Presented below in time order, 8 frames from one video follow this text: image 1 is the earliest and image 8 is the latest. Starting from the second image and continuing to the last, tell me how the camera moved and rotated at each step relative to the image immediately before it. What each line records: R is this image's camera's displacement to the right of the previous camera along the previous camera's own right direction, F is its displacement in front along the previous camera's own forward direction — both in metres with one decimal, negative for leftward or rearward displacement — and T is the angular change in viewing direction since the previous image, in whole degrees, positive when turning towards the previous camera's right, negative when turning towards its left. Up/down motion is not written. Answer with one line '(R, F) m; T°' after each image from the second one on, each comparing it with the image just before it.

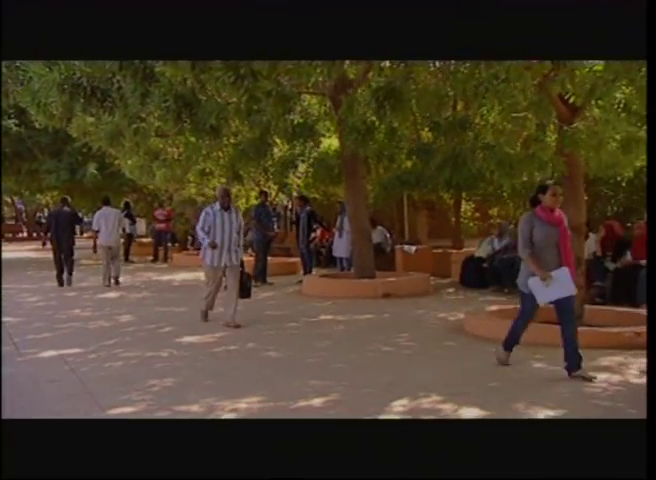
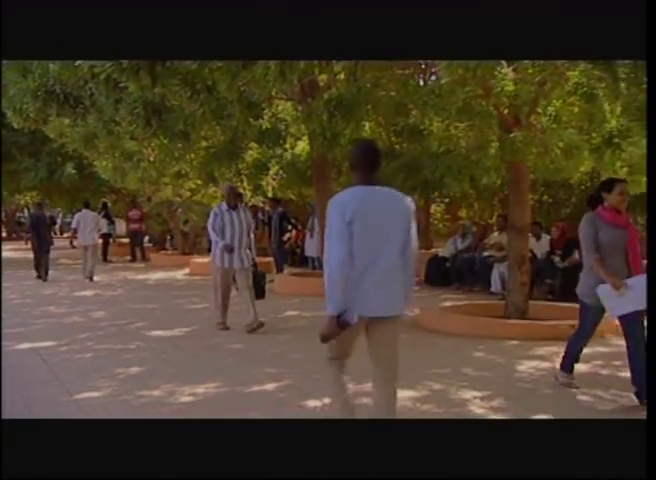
(+0.8, 0.0) m; -5°
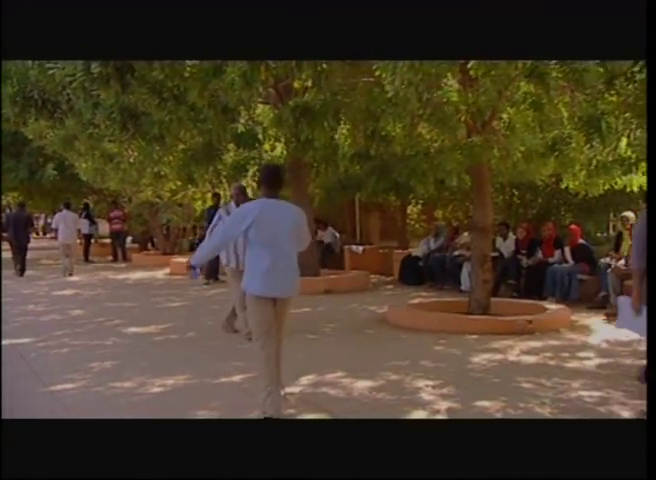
(+0.1, -0.1) m; +1°
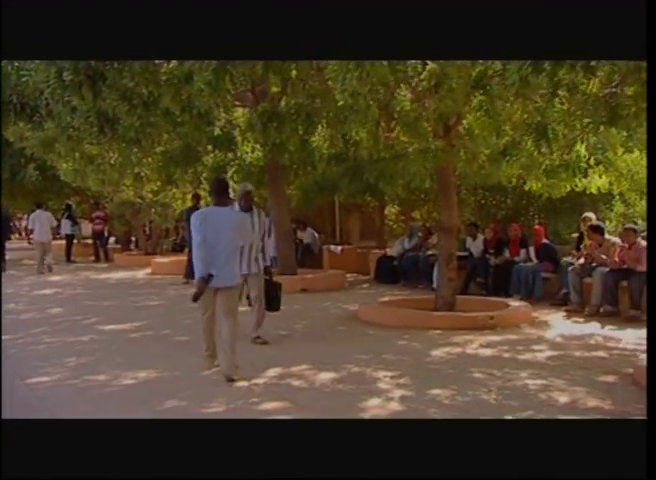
(+0.1, -0.1) m; +1°
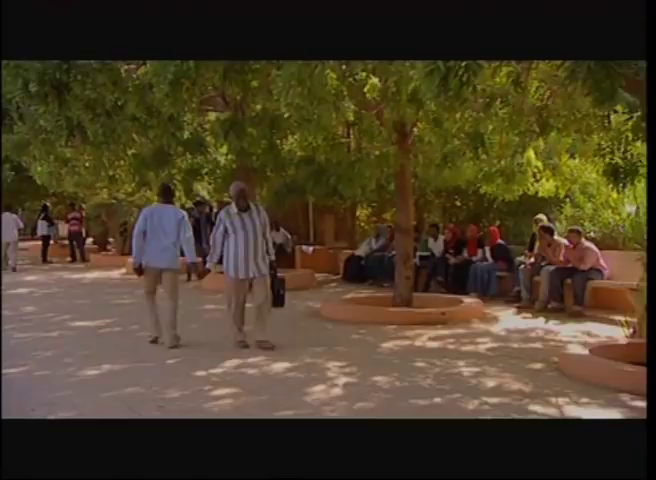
(+0.2, -0.2) m; +2°
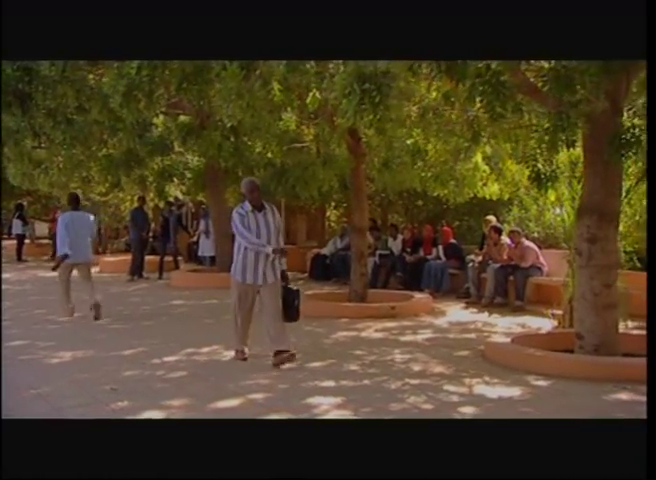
(+0.2, -0.2) m; +2°
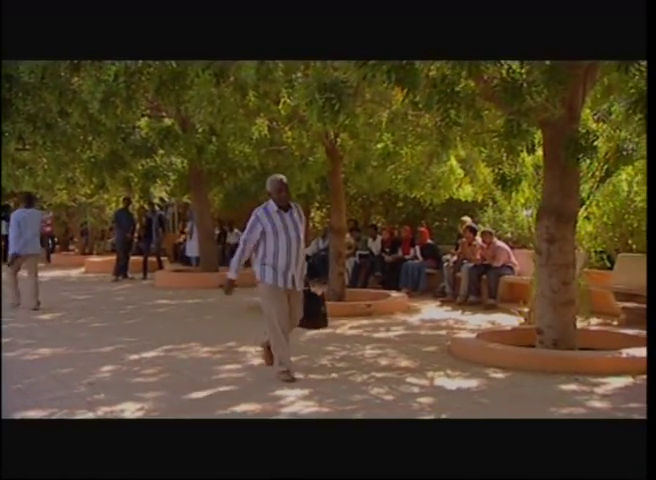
(+0.1, -0.1) m; +1°
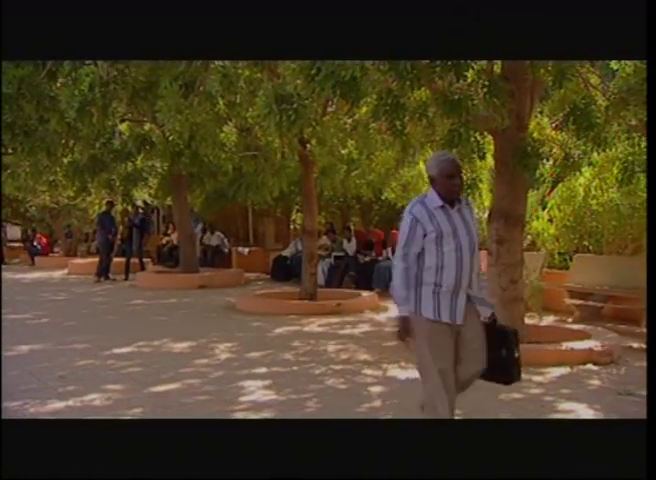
(+0.1, -0.2) m; +1°
